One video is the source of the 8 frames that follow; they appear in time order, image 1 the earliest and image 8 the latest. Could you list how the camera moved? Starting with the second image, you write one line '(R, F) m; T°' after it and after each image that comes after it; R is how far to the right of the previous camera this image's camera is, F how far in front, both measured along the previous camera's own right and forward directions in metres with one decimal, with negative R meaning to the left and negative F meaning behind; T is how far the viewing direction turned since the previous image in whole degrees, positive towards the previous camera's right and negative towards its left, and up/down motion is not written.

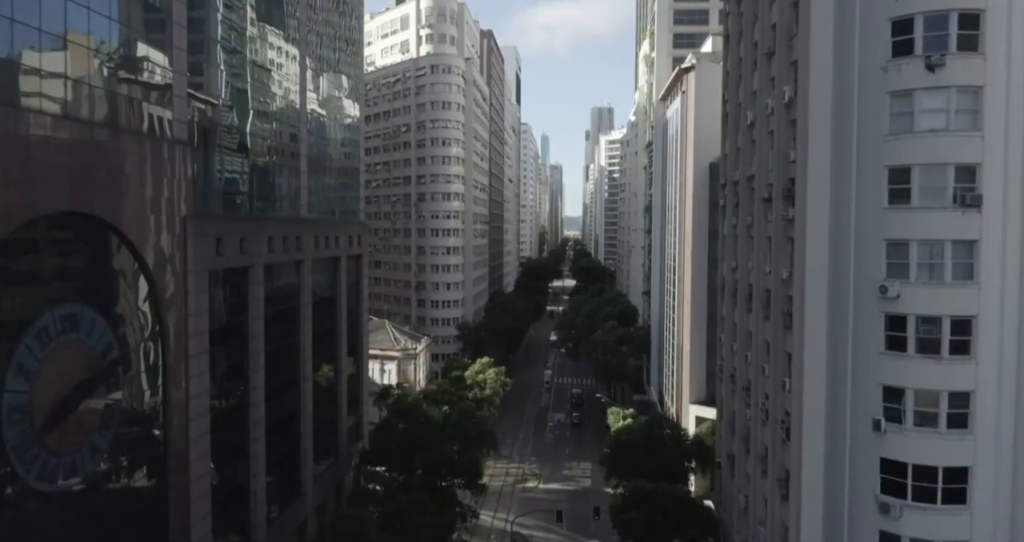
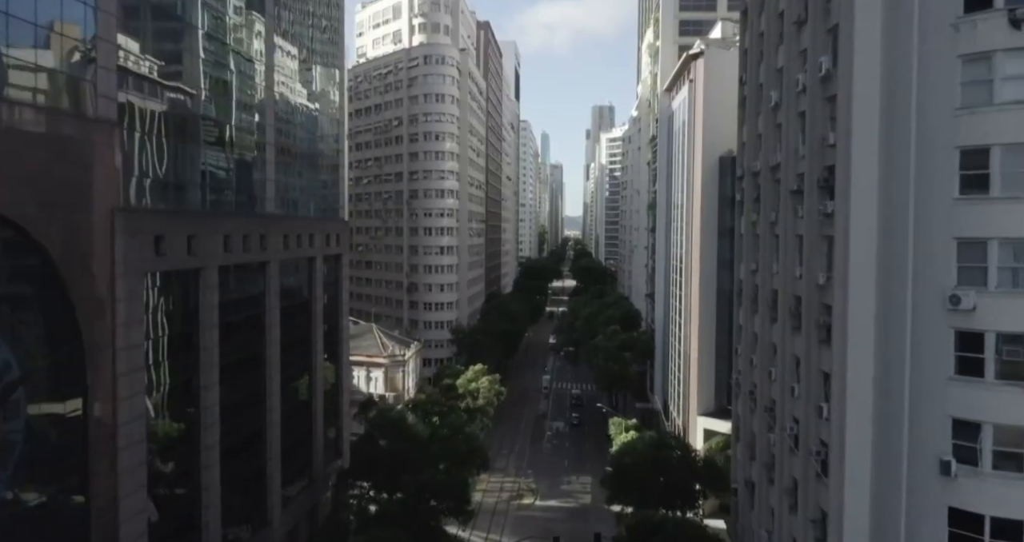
(+0.4, +2.9) m; 0°
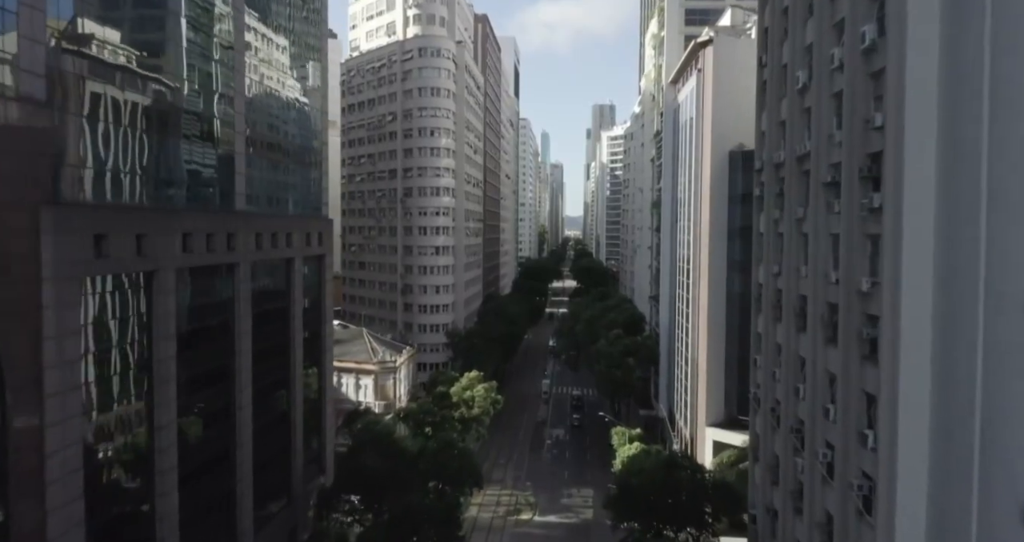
(+0.2, +2.2) m; 0°
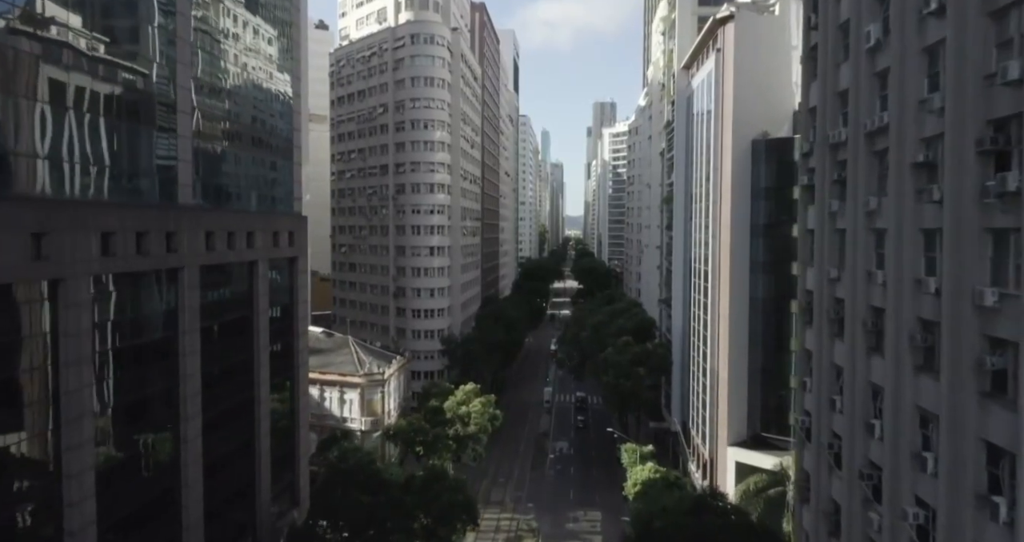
(+0.1, +3.6) m; 0°
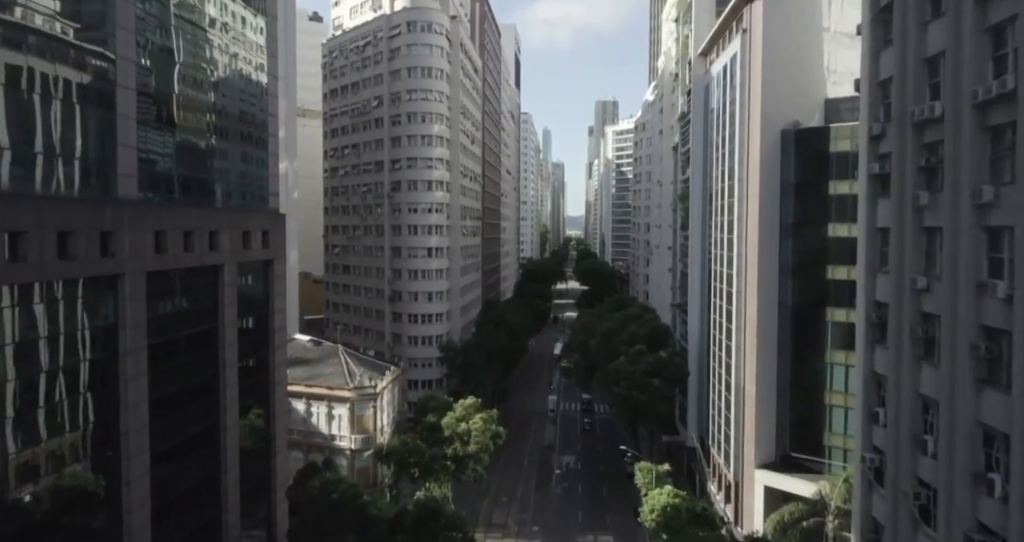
(-0.2, +3.0) m; 0°
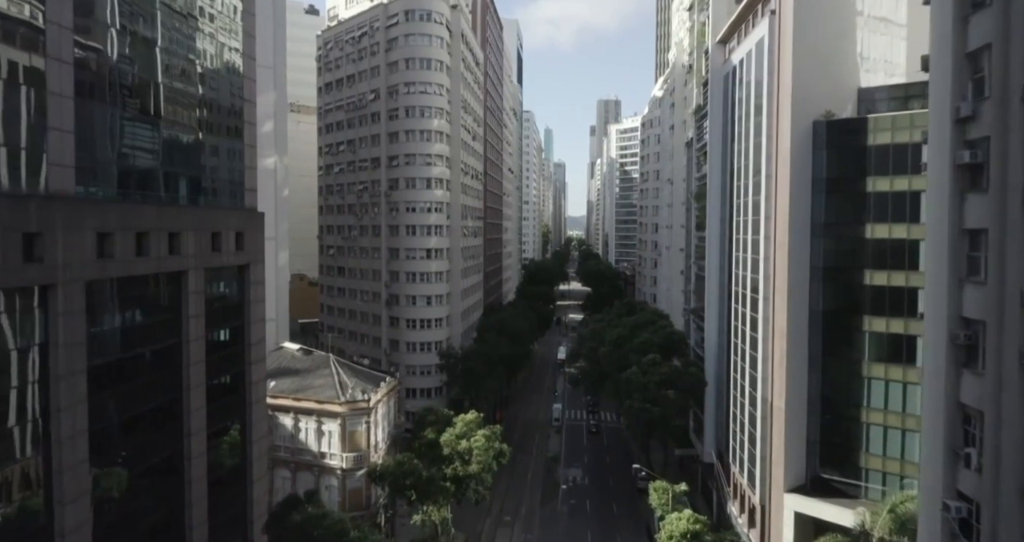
(-0.2, +2.5) m; 0°
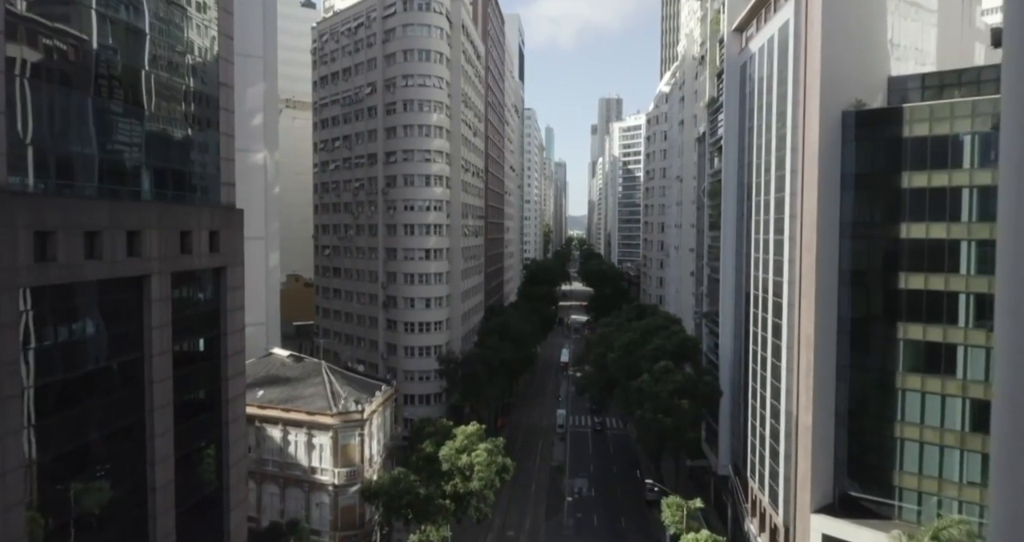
(-0.2, +2.0) m; 0°
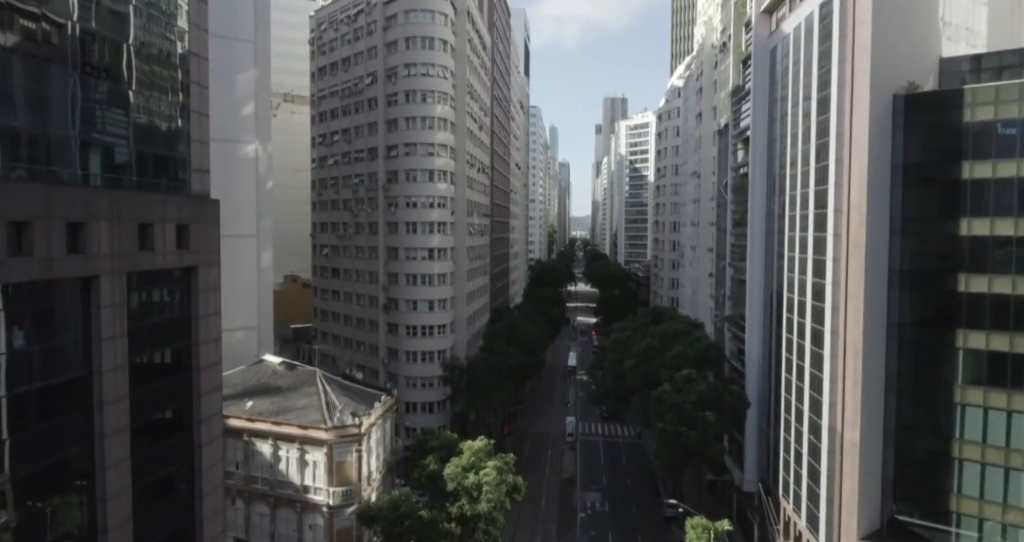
(-0.4, +2.4) m; 0°
